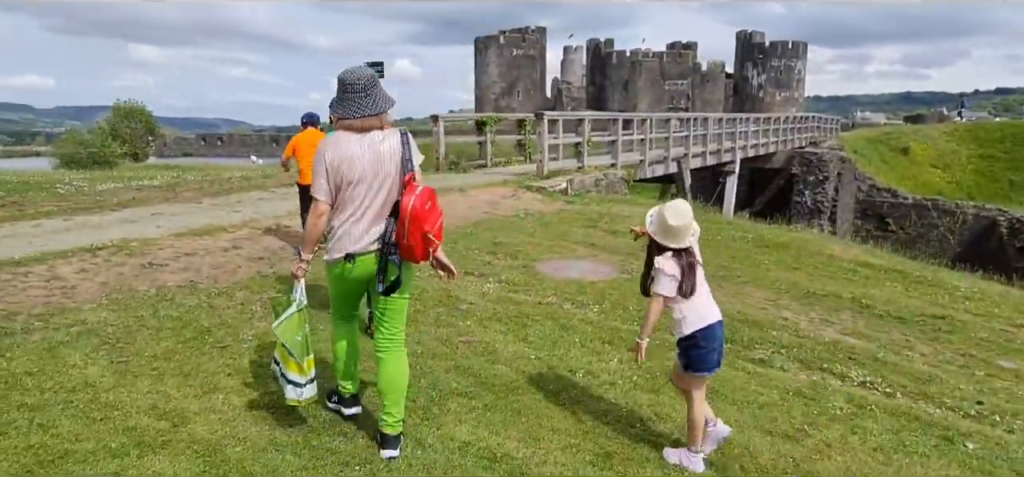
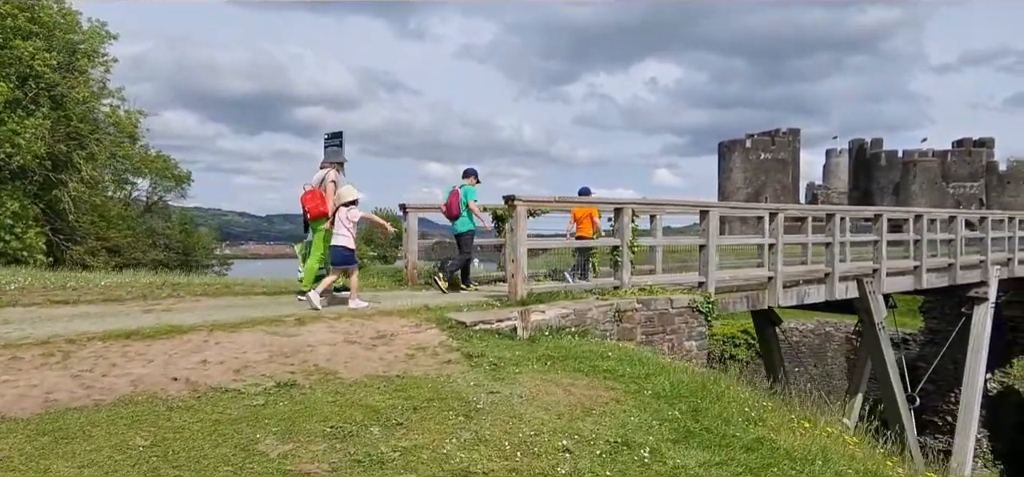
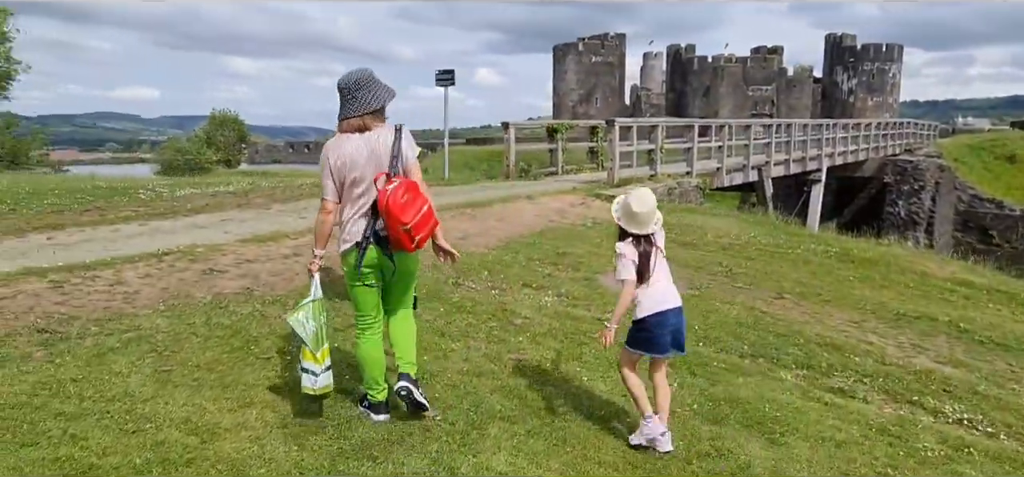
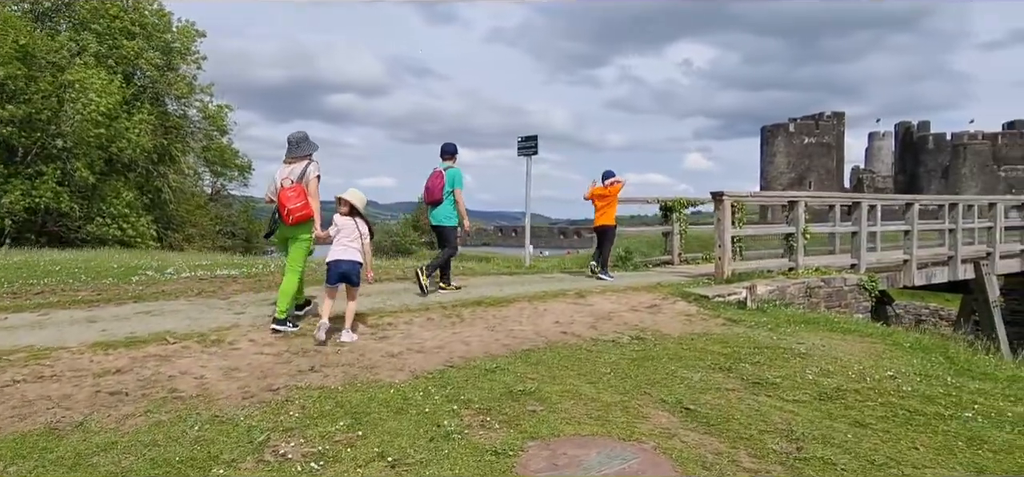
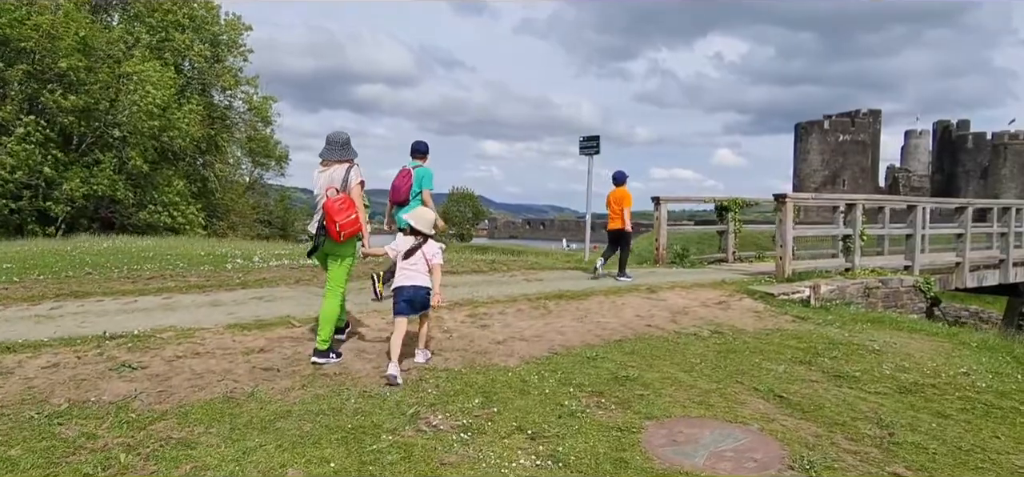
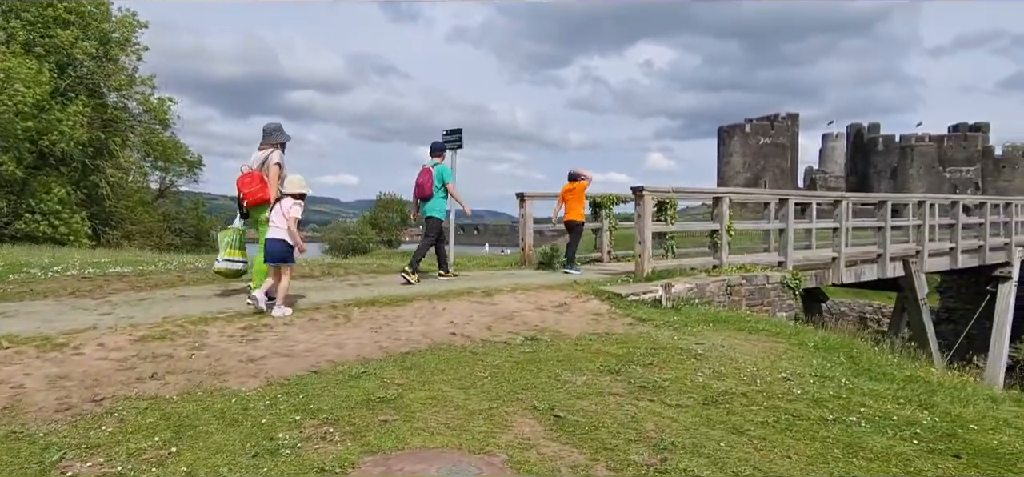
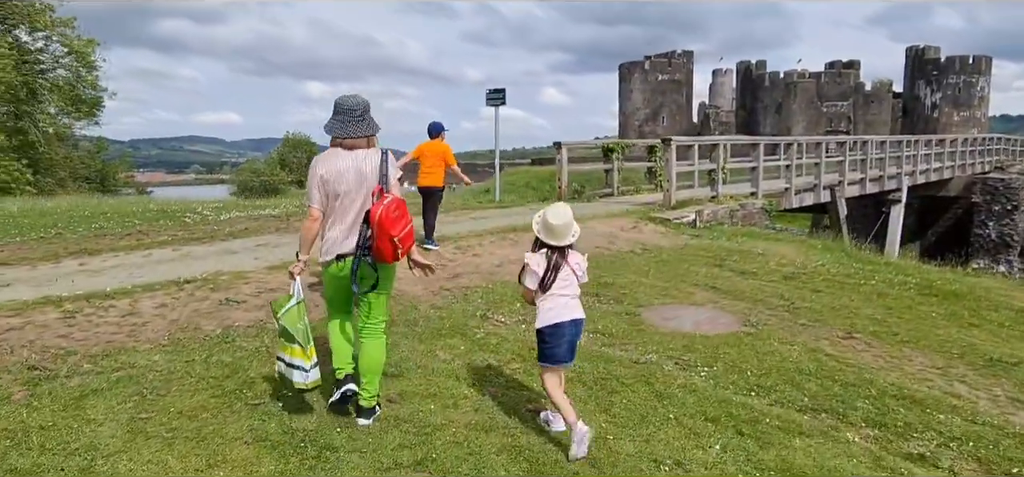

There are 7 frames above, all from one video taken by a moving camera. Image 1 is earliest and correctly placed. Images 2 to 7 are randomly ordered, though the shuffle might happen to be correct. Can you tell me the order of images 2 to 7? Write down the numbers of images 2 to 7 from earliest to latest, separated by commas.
3, 7, 5, 4, 6, 2
